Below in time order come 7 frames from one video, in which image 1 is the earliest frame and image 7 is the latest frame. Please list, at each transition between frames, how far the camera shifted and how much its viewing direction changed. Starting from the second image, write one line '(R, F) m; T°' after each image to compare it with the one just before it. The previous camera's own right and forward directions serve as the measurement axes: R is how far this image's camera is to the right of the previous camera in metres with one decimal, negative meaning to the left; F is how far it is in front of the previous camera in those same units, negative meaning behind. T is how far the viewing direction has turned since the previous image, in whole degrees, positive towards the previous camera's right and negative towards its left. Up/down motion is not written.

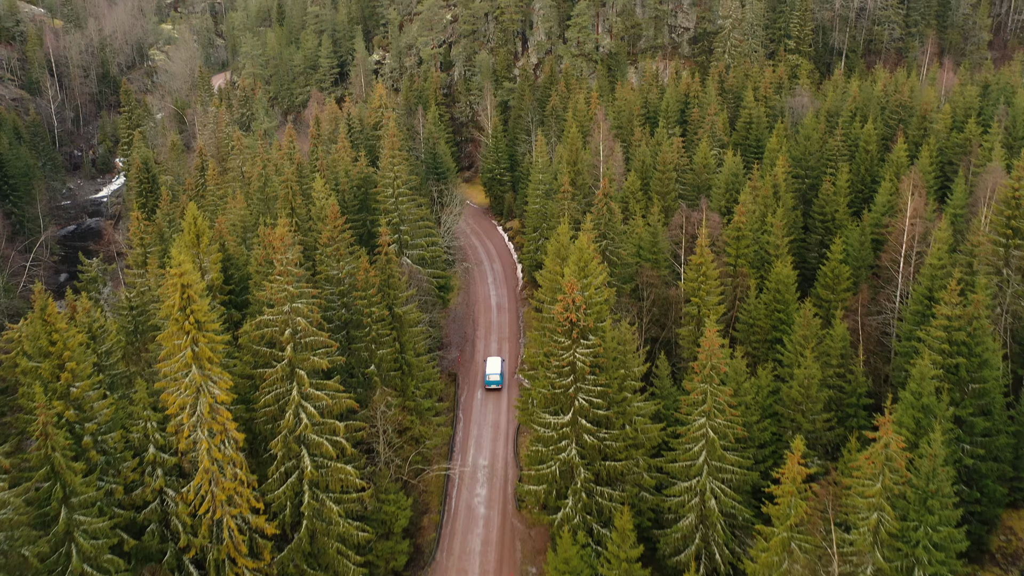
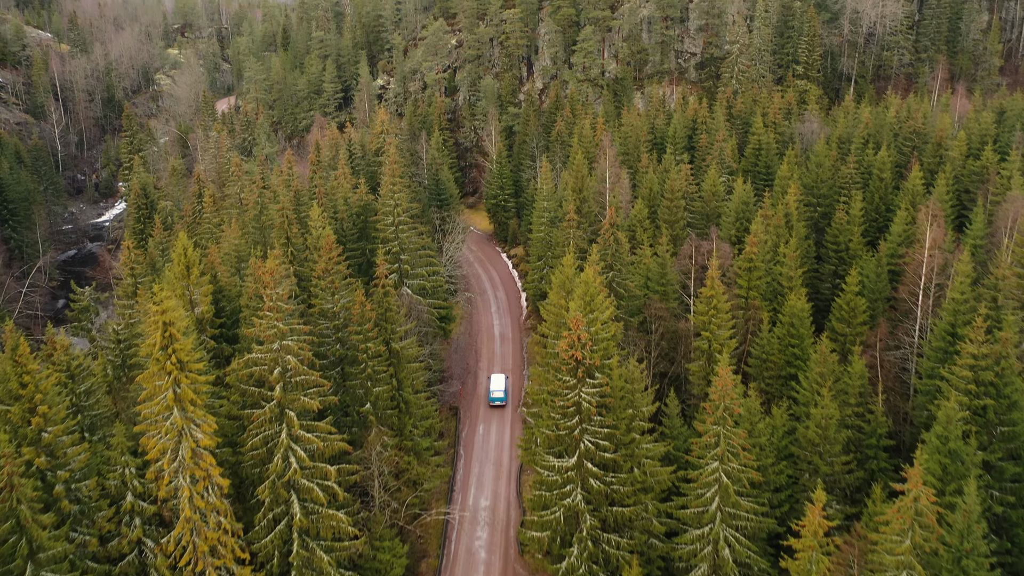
(+0.1, +1.3) m; 0°
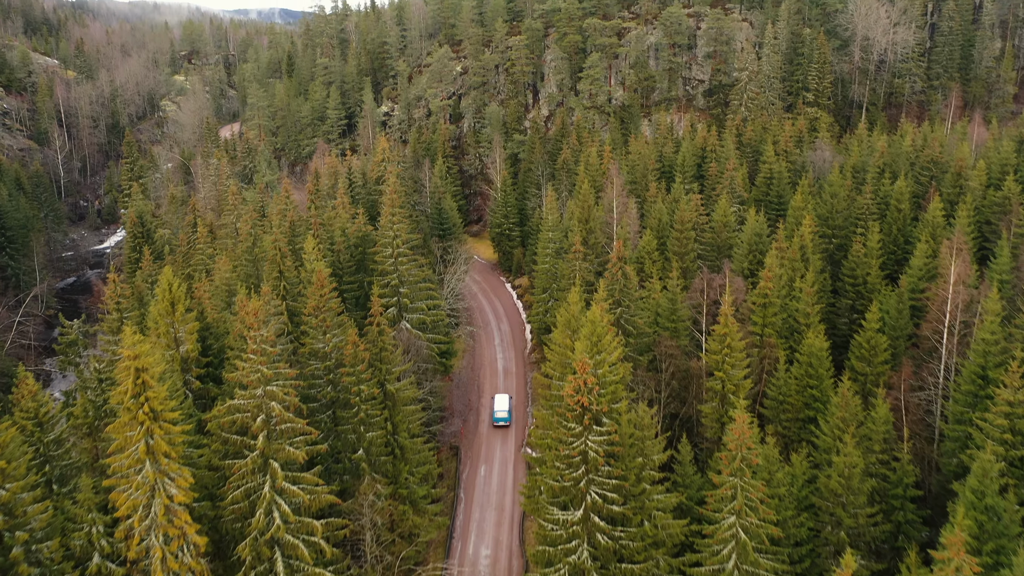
(+0.1, +1.6) m; 0°
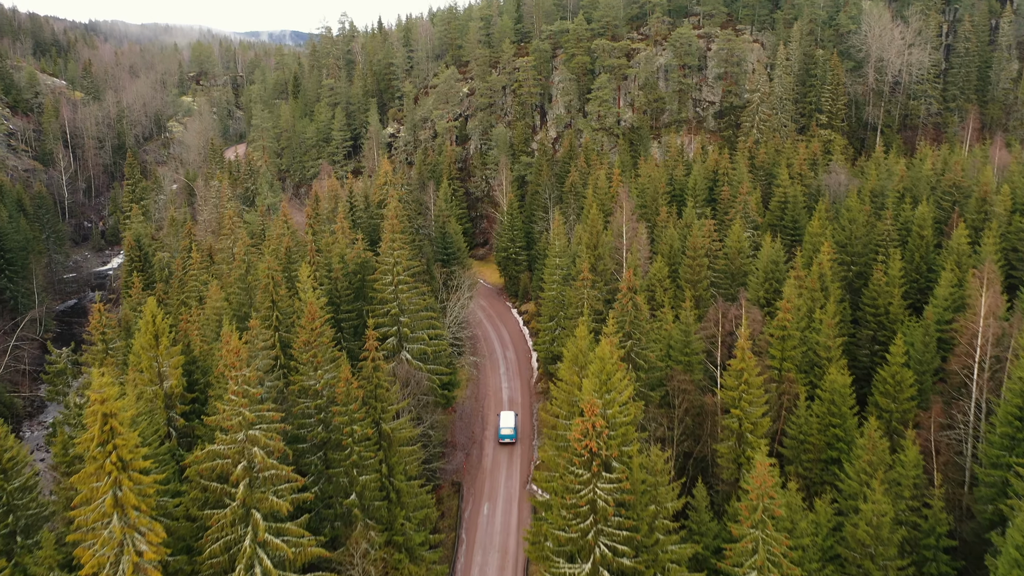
(+0.1, +1.6) m; -1°
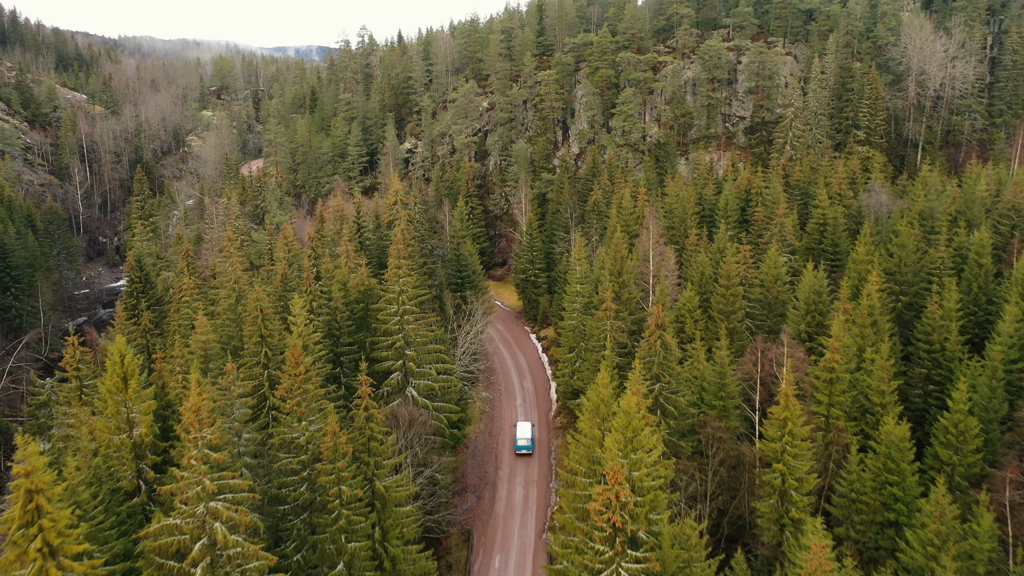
(+0.3, +3.1) m; -2°
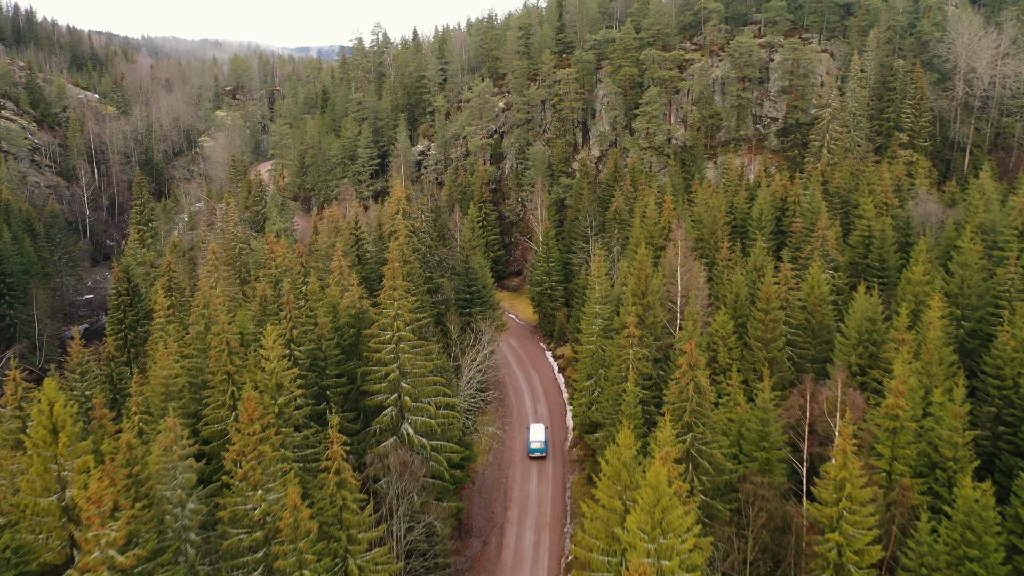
(+0.4, +3.9) m; -1°
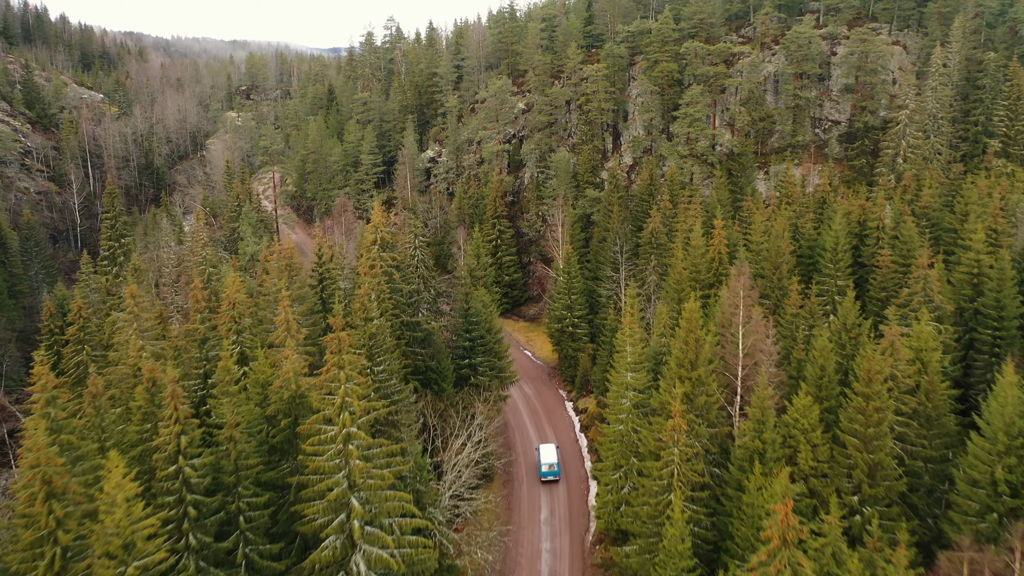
(+0.8, +8.8) m; -2°
